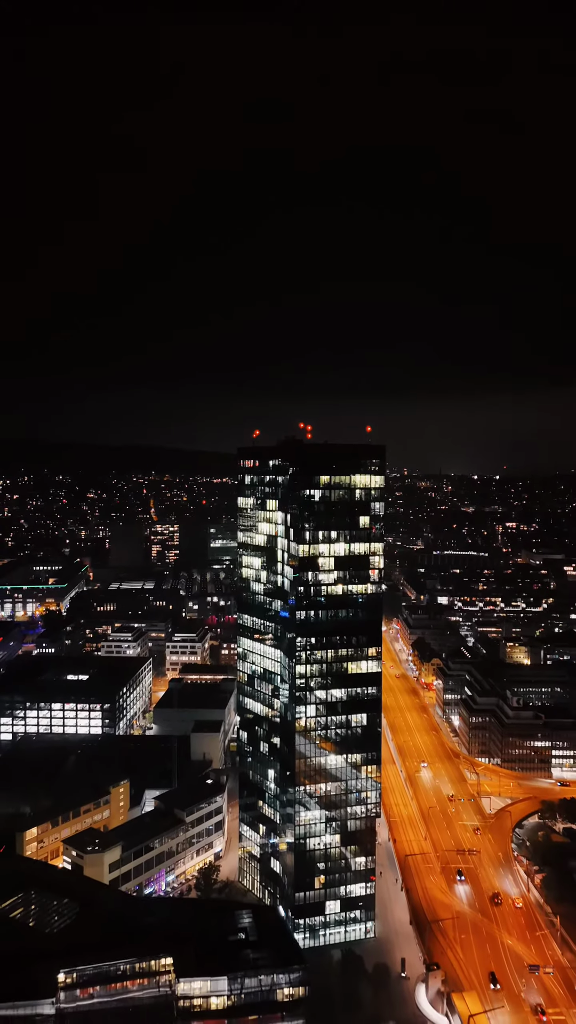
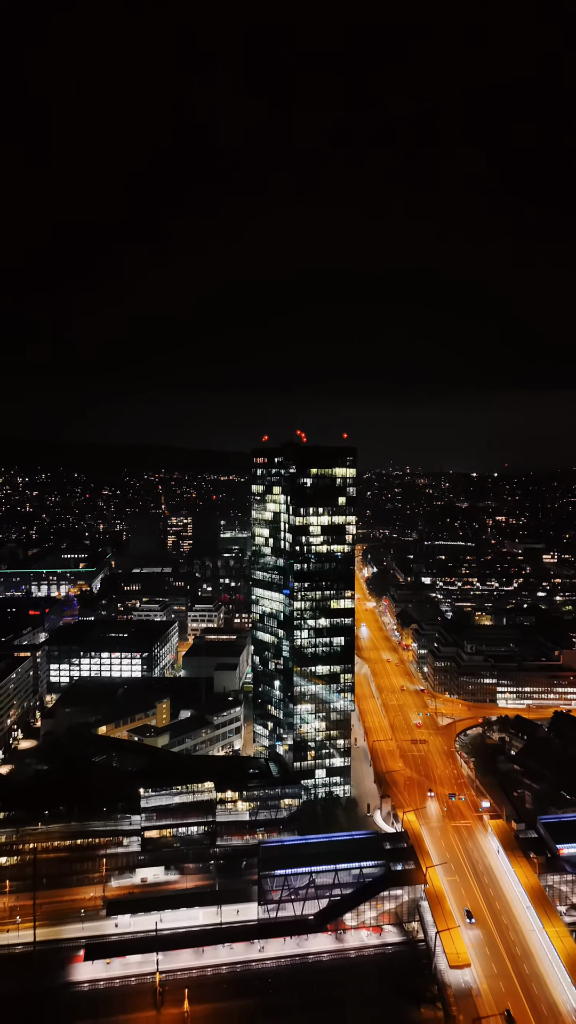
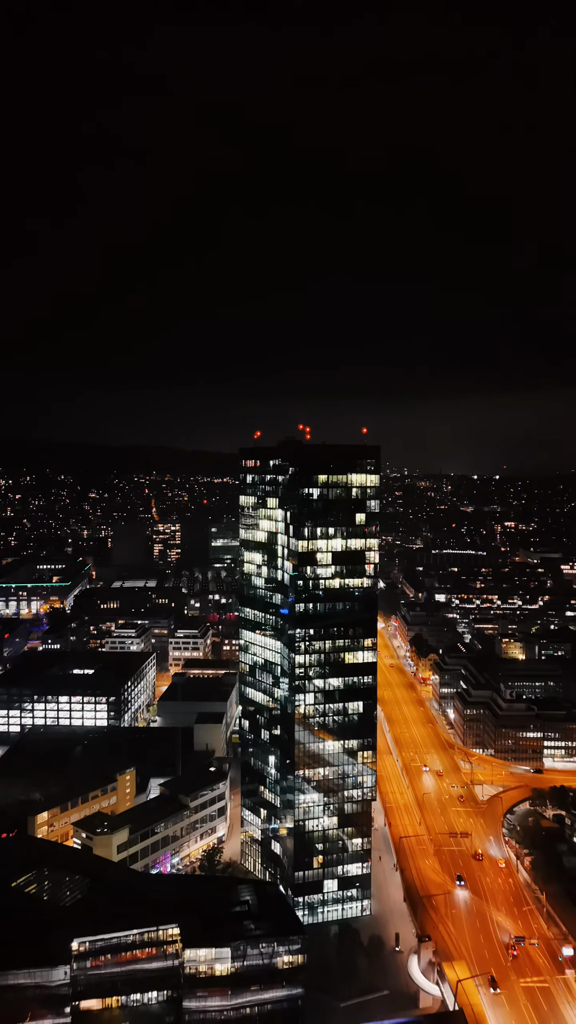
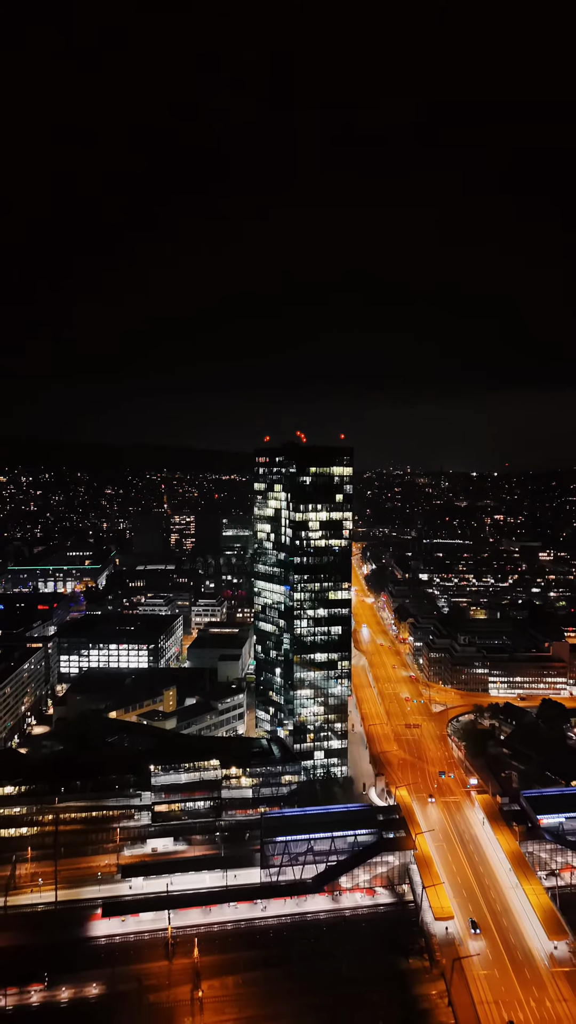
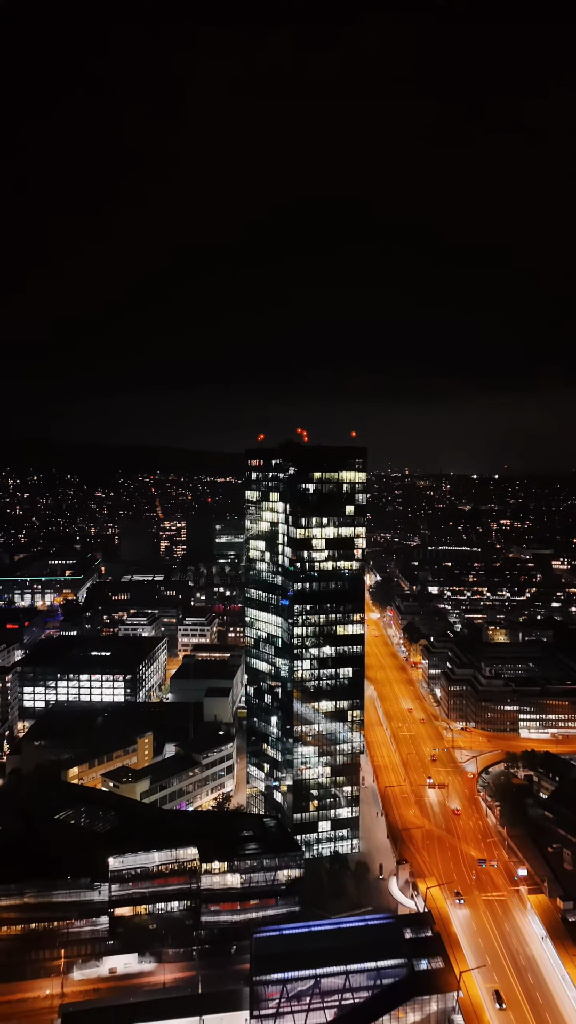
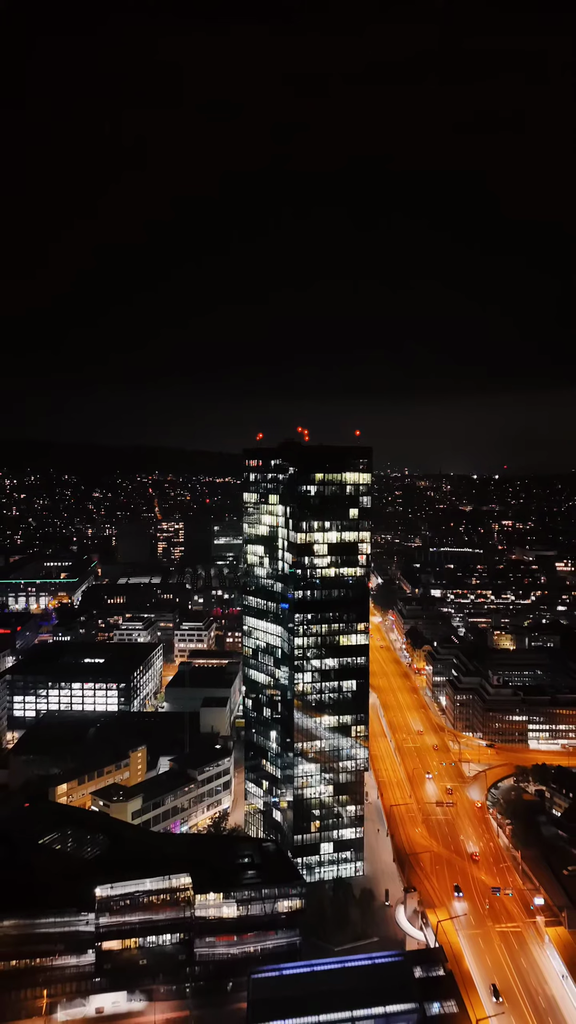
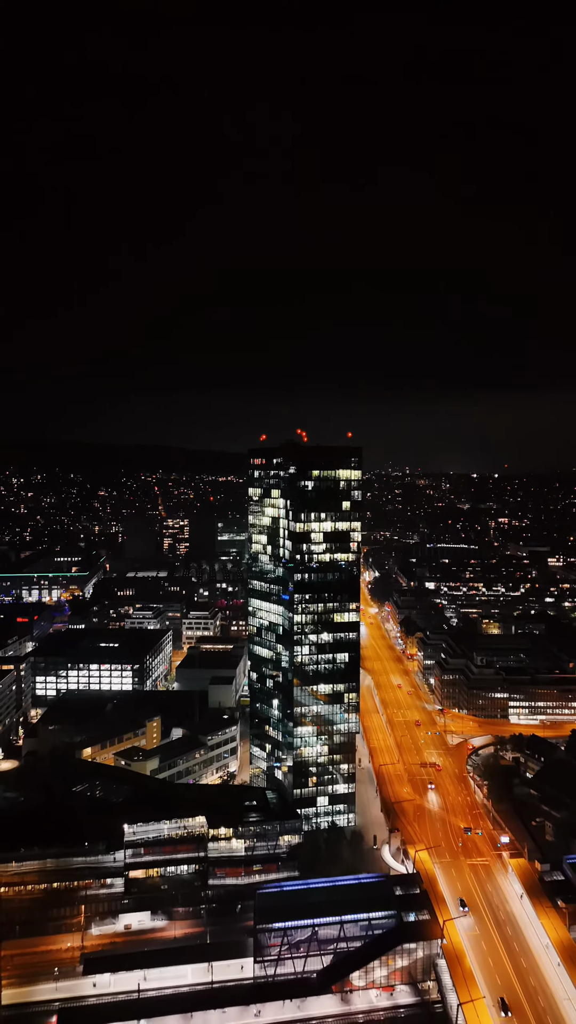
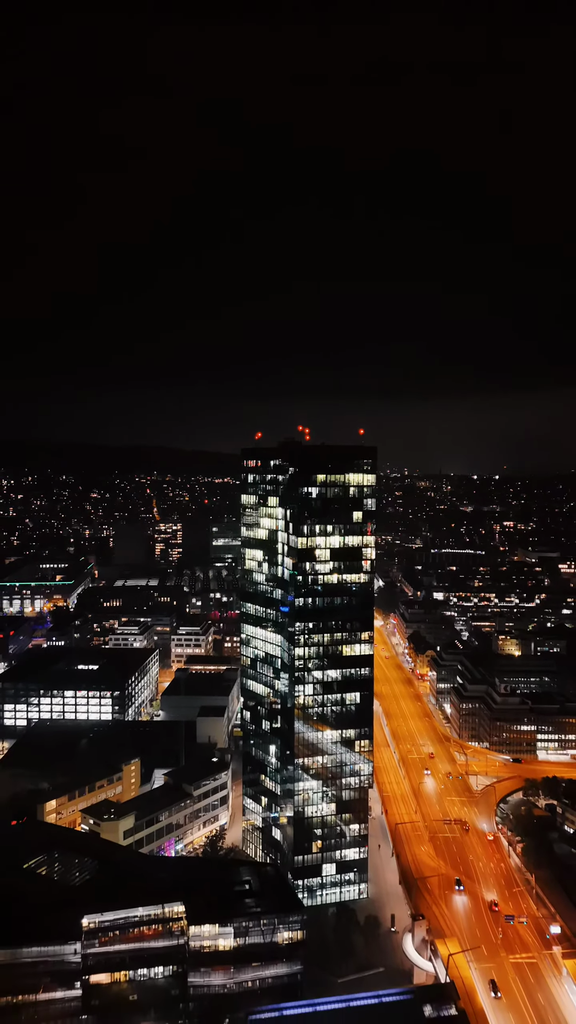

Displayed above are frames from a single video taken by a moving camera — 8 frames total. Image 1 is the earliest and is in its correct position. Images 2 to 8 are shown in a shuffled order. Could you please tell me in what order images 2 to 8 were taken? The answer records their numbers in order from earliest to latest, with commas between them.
3, 8, 6, 5, 7, 2, 4
